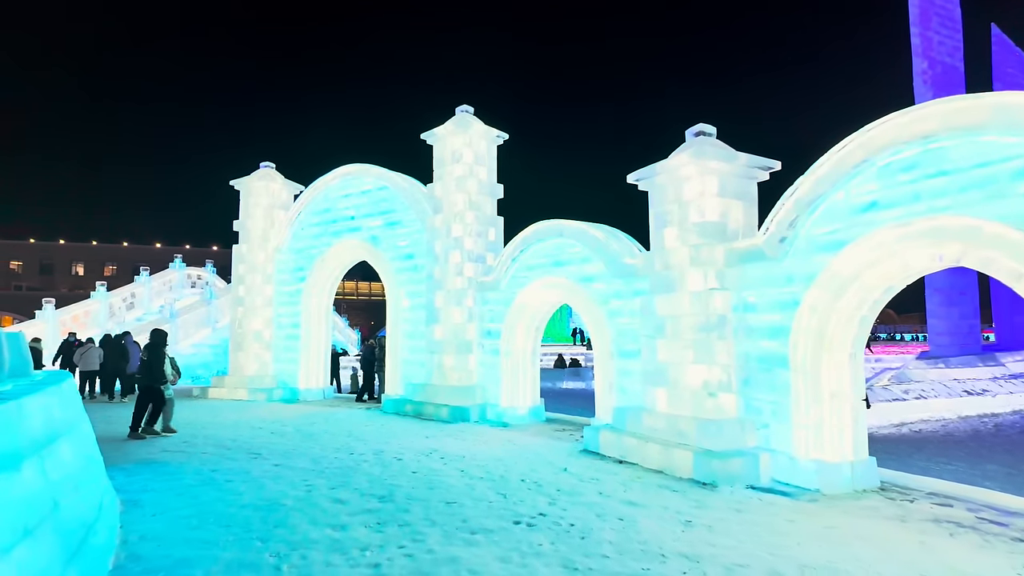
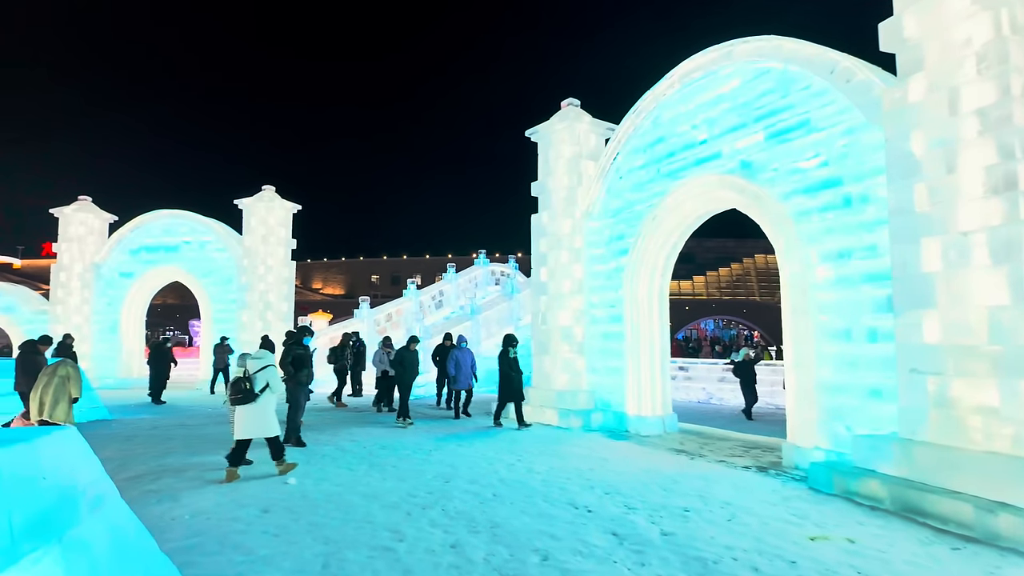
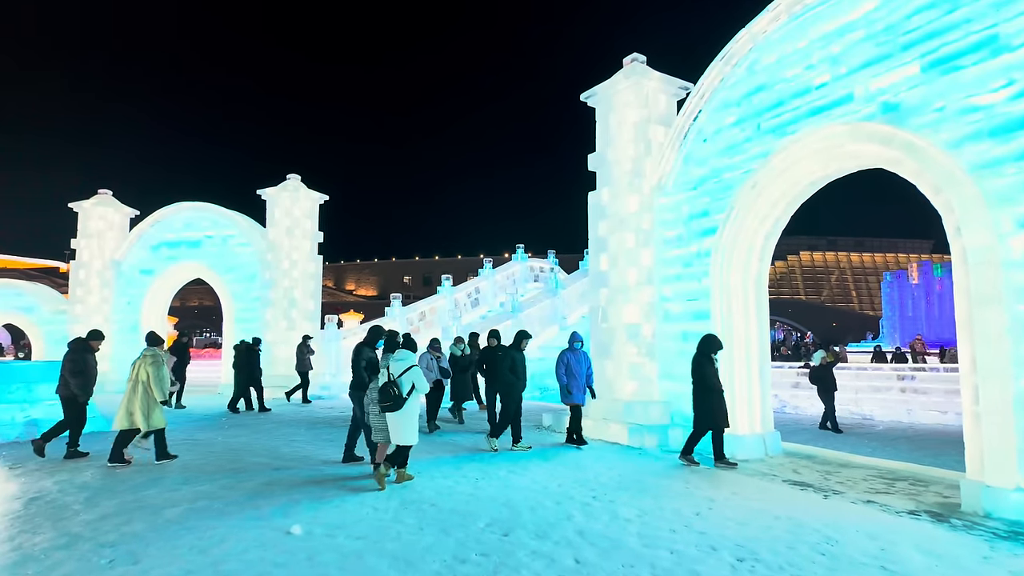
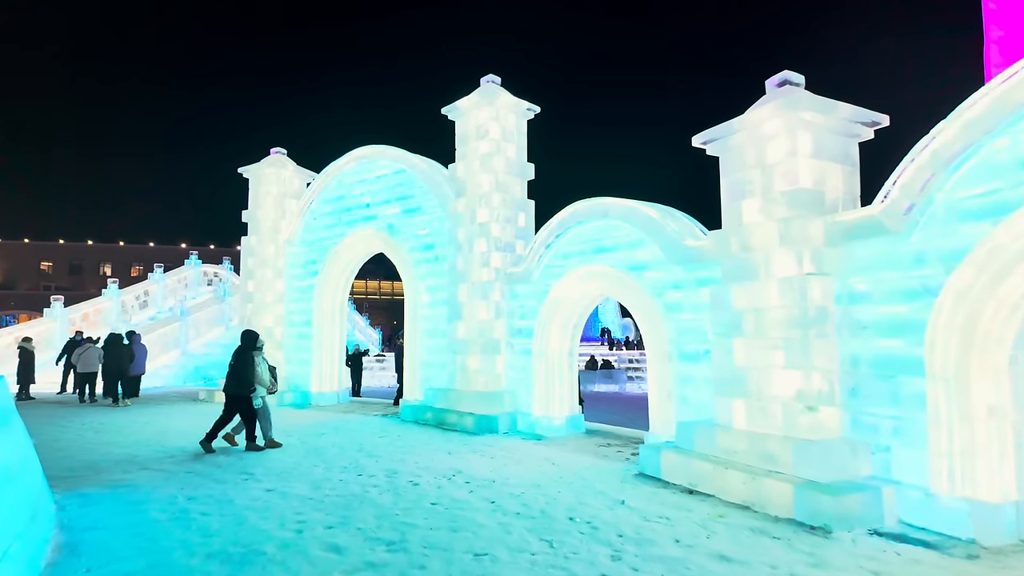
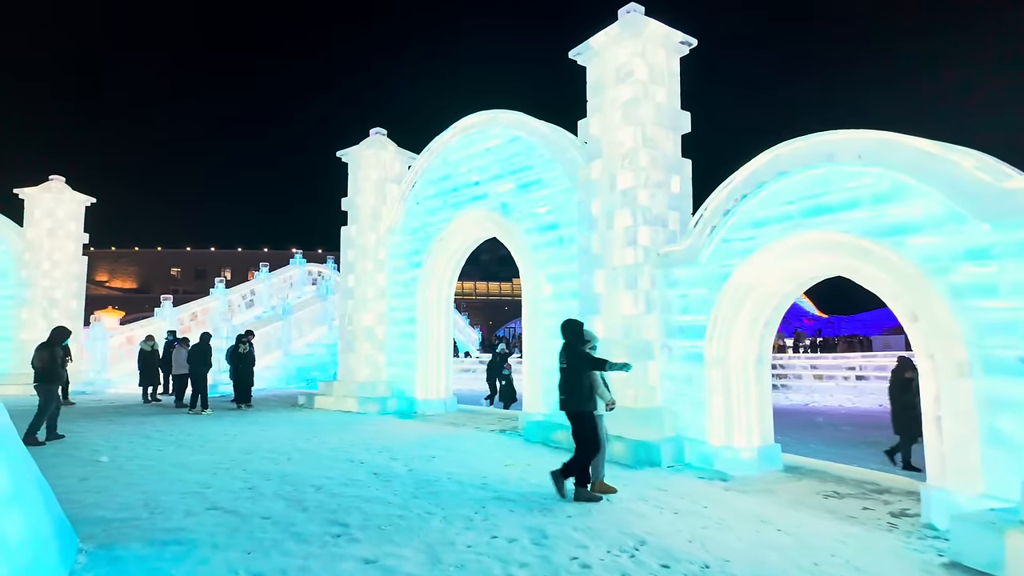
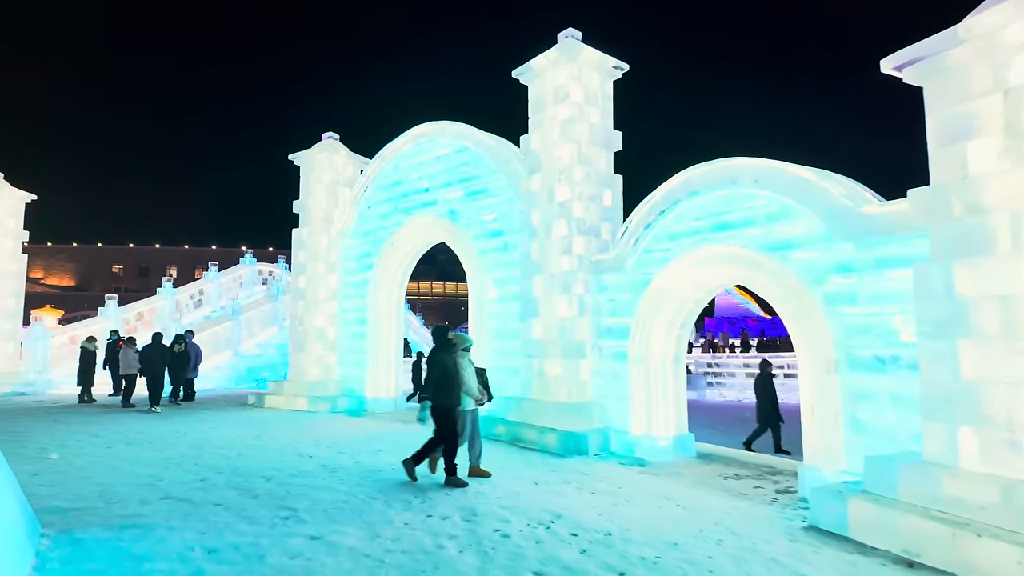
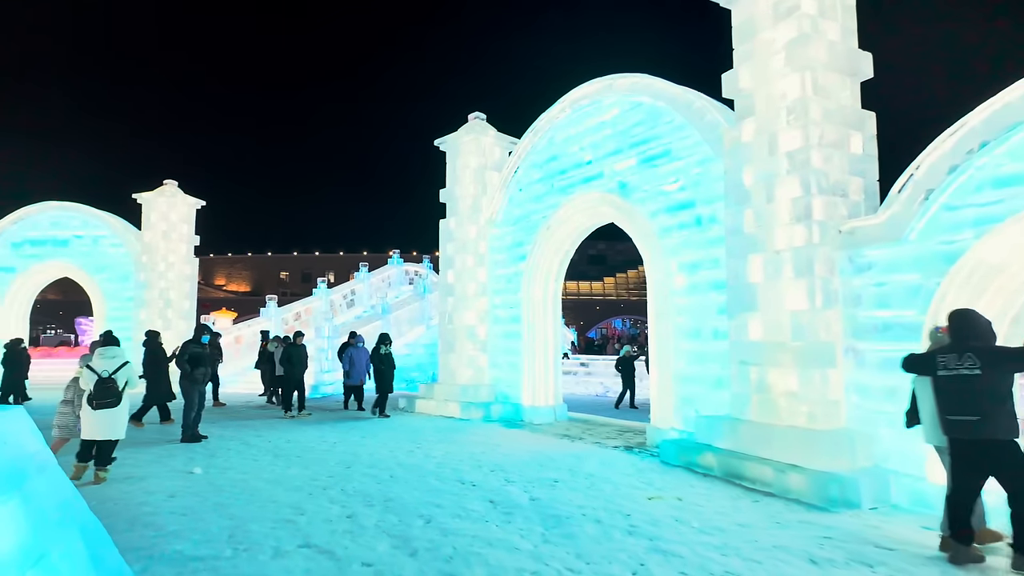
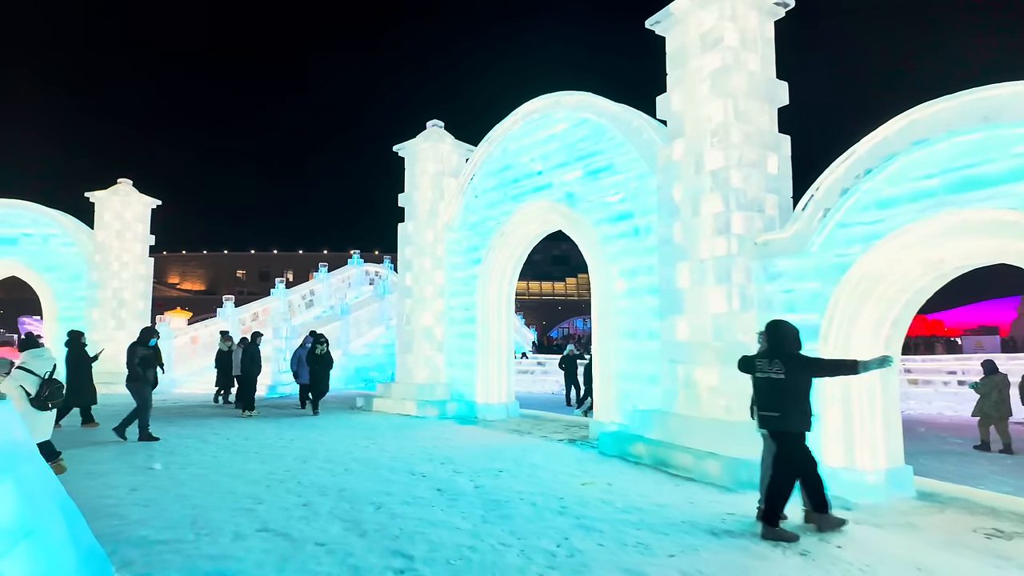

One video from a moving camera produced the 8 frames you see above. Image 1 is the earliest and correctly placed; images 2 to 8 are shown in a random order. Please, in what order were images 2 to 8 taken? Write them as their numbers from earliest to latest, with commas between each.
4, 6, 5, 8, 7, 2, 3
